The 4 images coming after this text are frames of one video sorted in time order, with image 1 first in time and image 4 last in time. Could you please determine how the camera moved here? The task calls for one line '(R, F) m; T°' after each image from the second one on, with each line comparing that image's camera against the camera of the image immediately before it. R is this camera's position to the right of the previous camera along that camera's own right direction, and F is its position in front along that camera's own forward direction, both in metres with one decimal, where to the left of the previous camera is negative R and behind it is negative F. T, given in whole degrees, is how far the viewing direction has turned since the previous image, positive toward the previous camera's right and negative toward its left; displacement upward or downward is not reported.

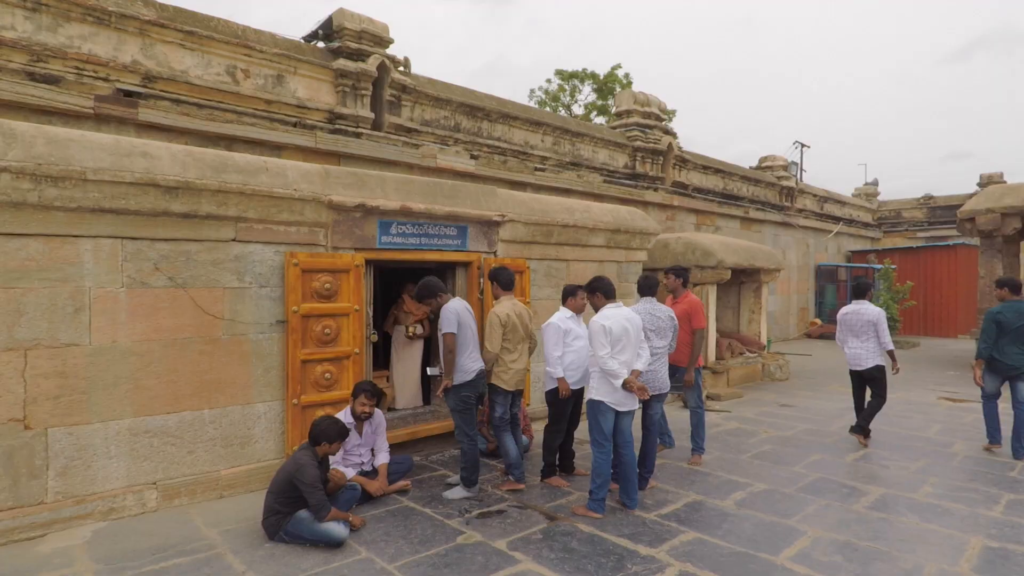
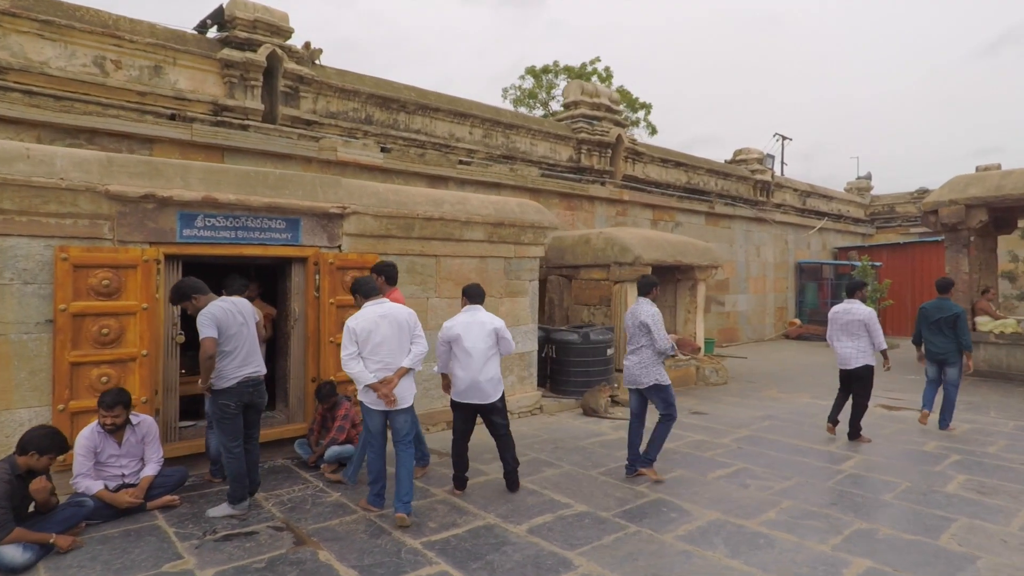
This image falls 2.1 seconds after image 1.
(+1.6, +0.5) m; -3°
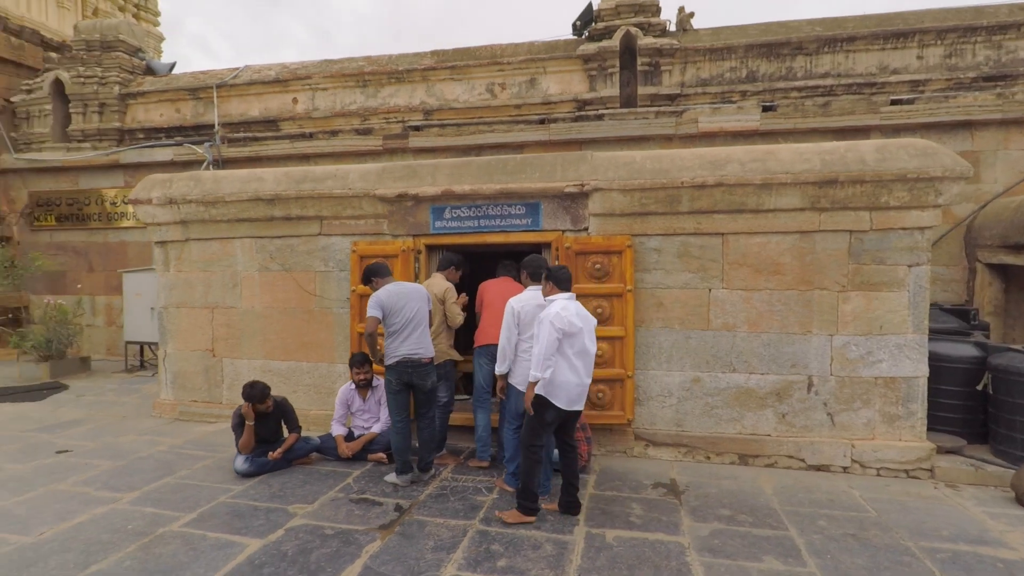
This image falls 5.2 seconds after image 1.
(+1.9, +1.9) m; -53°
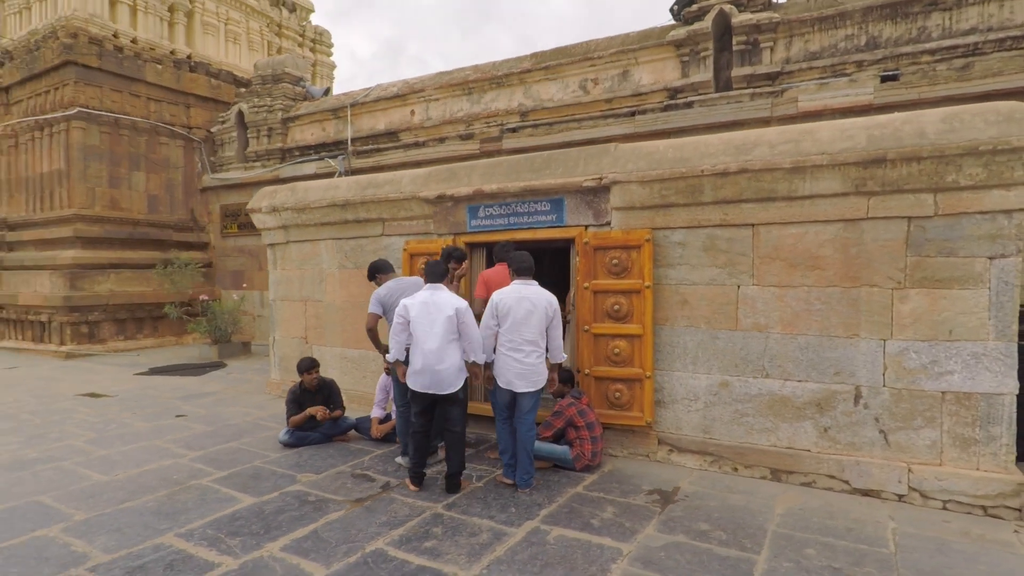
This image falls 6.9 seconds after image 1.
(+1.3, +0.1) m; -18°
